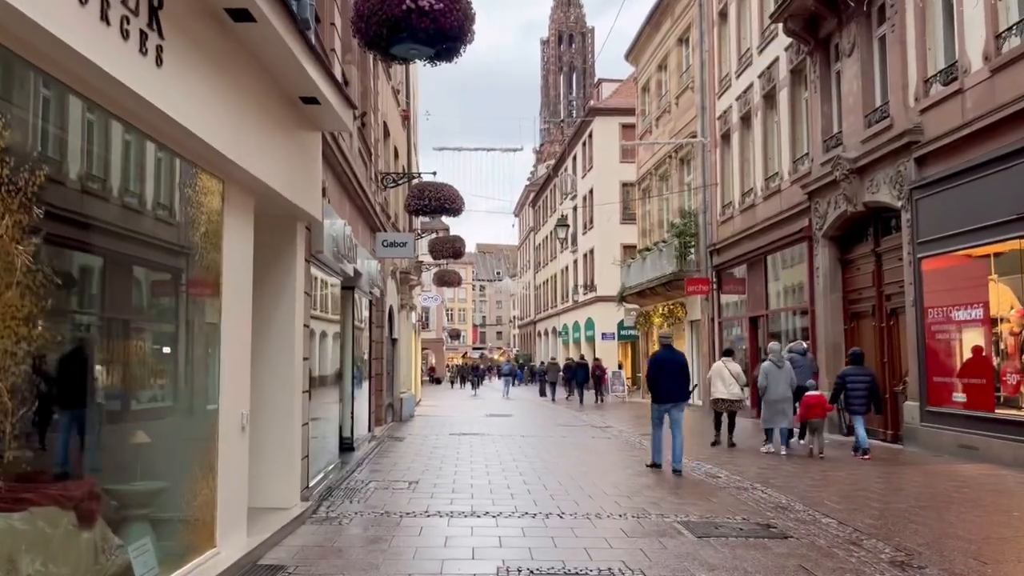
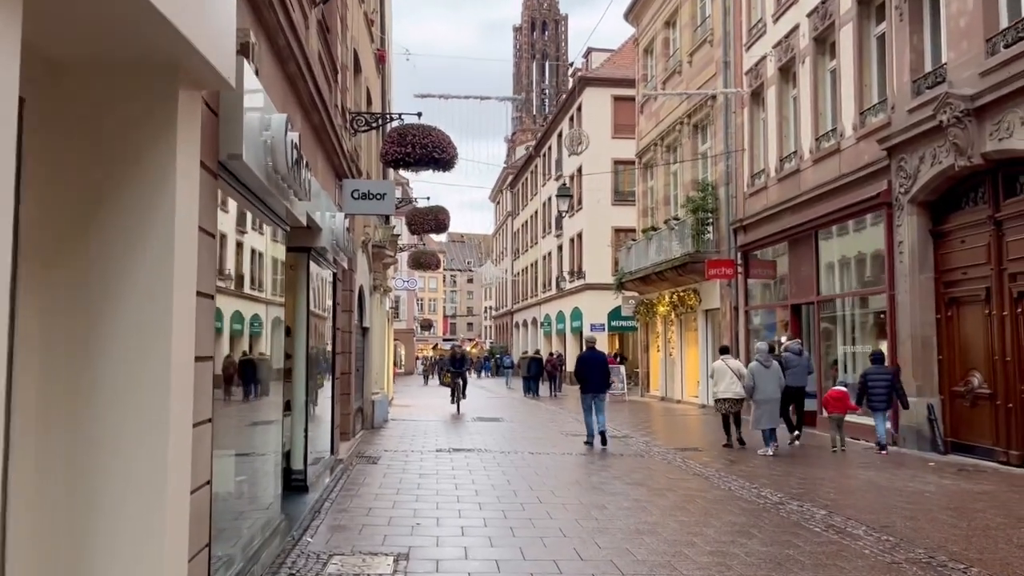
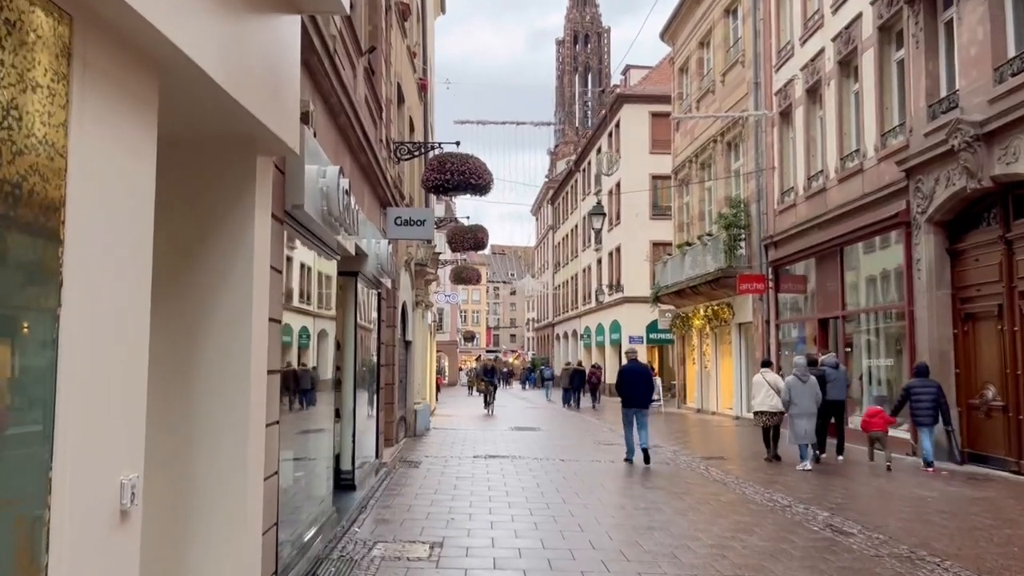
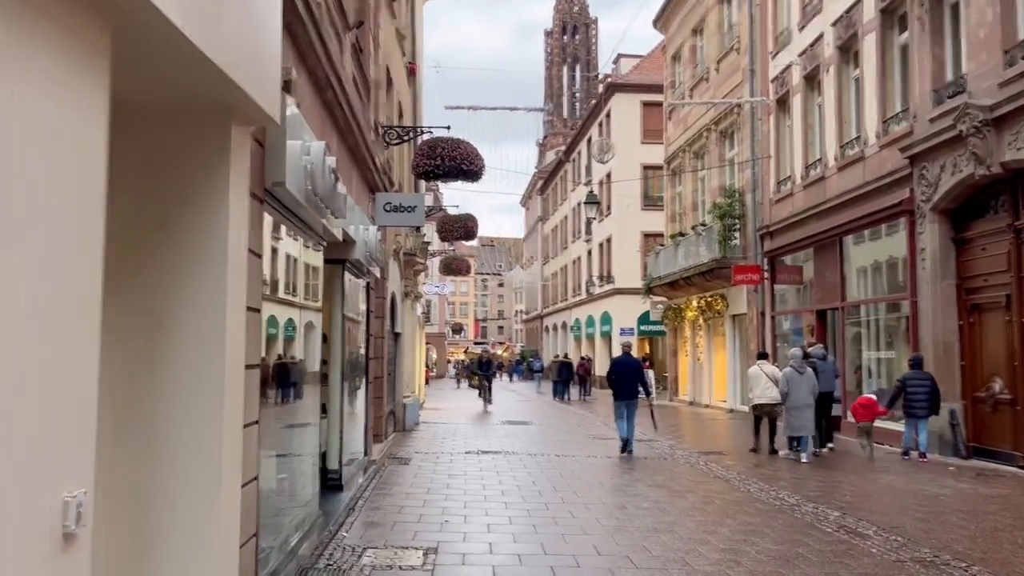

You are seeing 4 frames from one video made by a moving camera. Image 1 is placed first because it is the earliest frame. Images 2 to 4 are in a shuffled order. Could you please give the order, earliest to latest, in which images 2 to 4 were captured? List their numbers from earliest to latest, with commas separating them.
3, 4, 2
